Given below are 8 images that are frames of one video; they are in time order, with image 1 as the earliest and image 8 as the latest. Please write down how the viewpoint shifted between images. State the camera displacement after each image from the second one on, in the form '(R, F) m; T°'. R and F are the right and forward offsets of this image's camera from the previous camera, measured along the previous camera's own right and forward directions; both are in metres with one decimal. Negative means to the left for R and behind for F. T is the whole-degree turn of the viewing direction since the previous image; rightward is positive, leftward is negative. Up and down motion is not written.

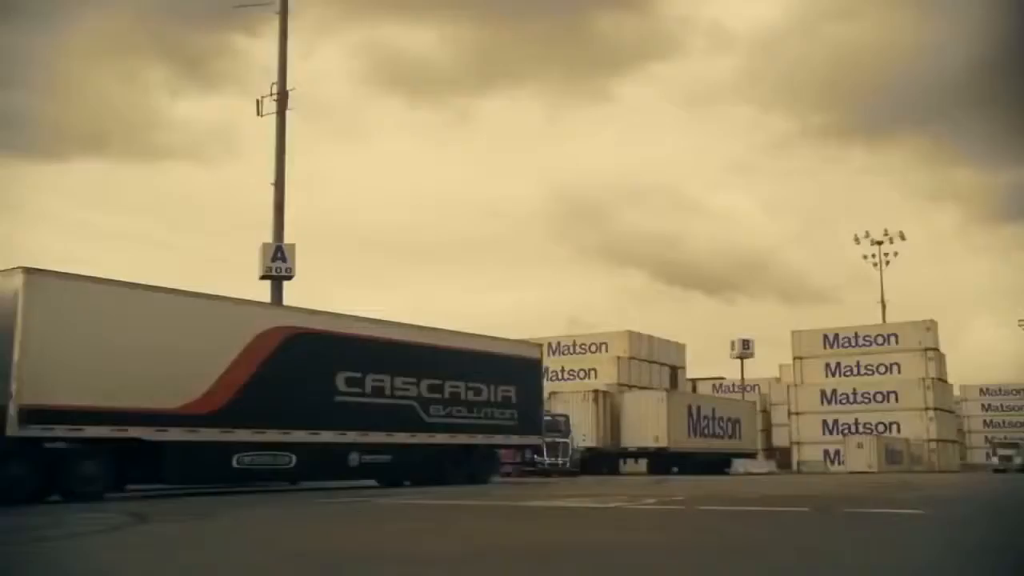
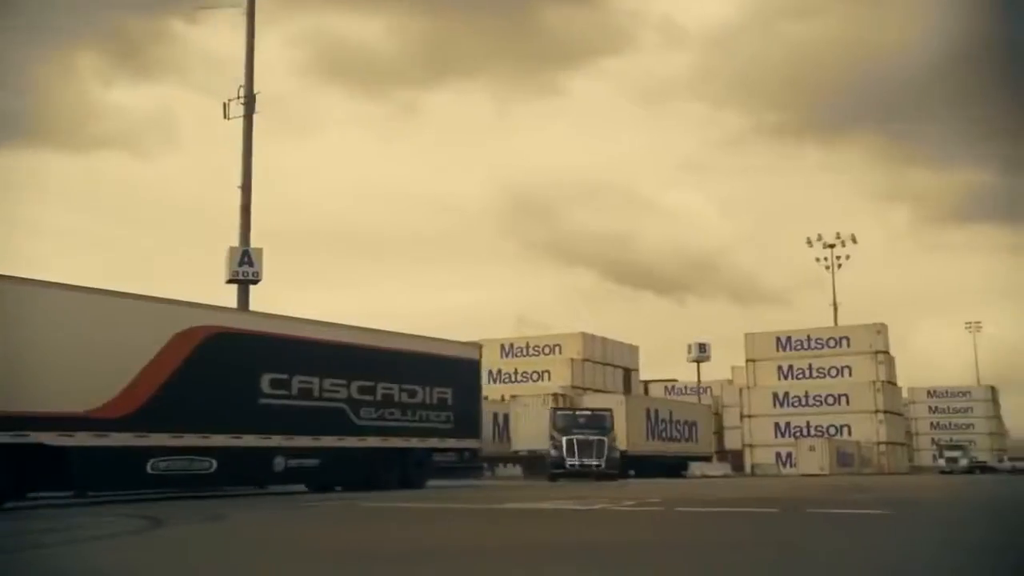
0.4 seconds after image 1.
(-0.6, +0.4) m; +4°
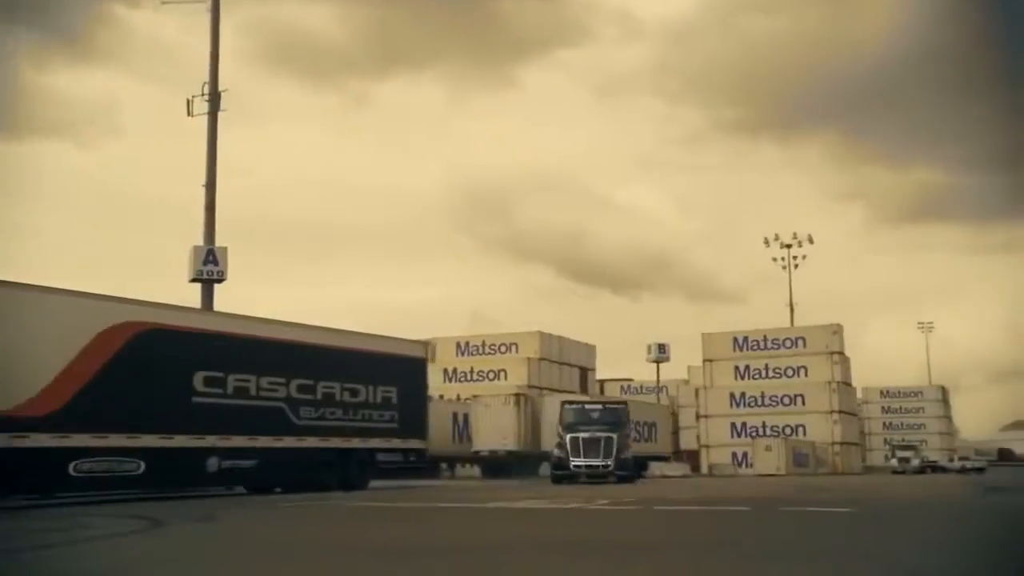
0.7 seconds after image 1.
(-0.9, +0.6) m; +5°
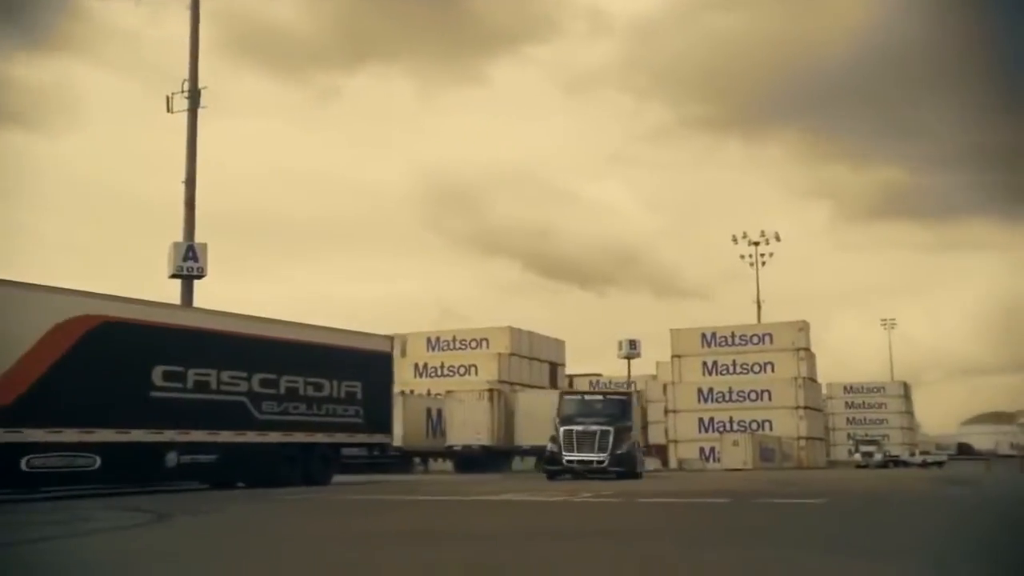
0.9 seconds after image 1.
(-0.5, +0.1) m; +3°
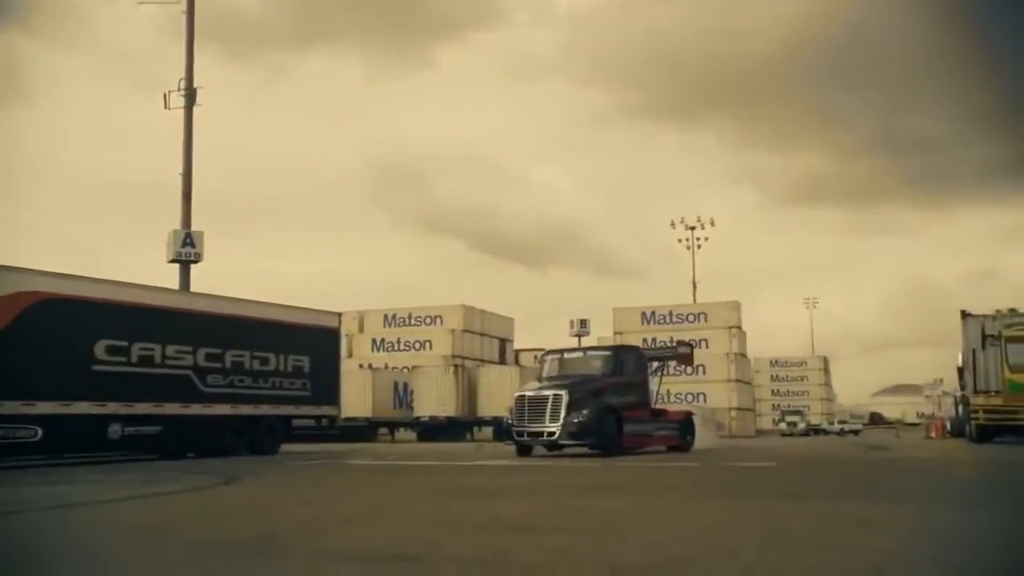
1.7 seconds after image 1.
(-1.3, -1.0) m; +6°
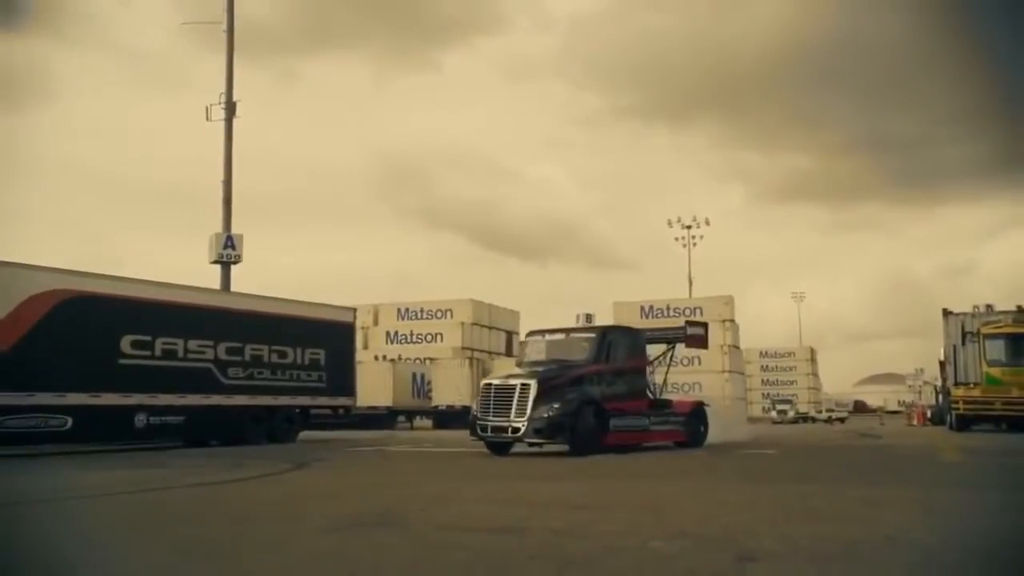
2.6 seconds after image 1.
(-0.7, -1.2) m; +1°
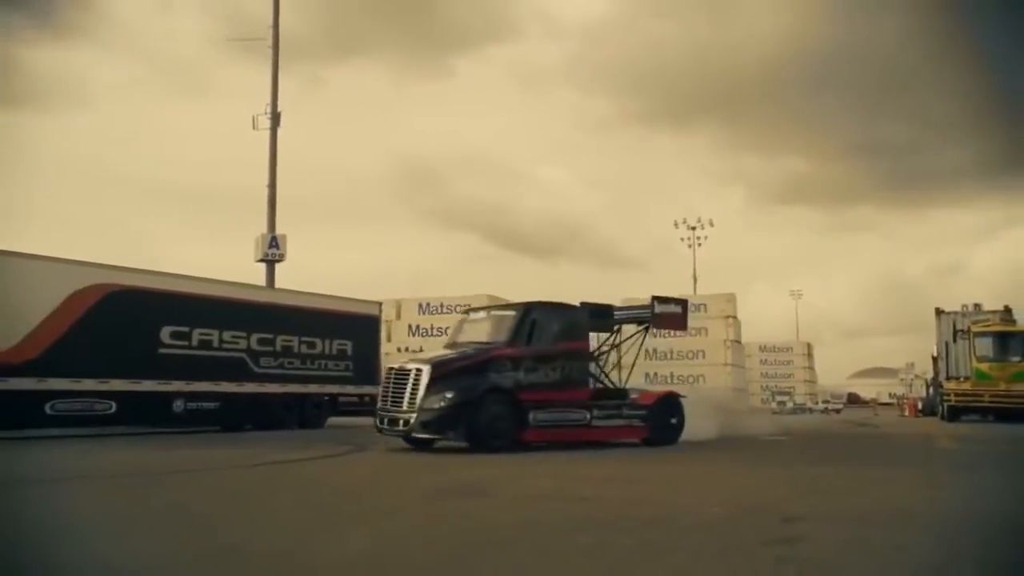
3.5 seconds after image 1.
(-0.7, -1.3) m; +1°
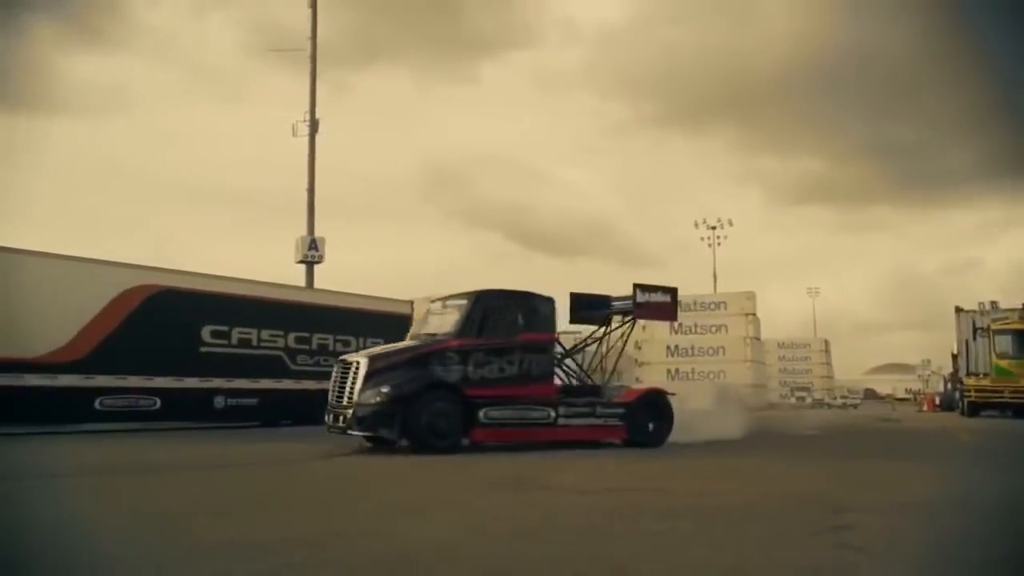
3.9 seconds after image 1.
(-0.5, -0.6) m; 0°
